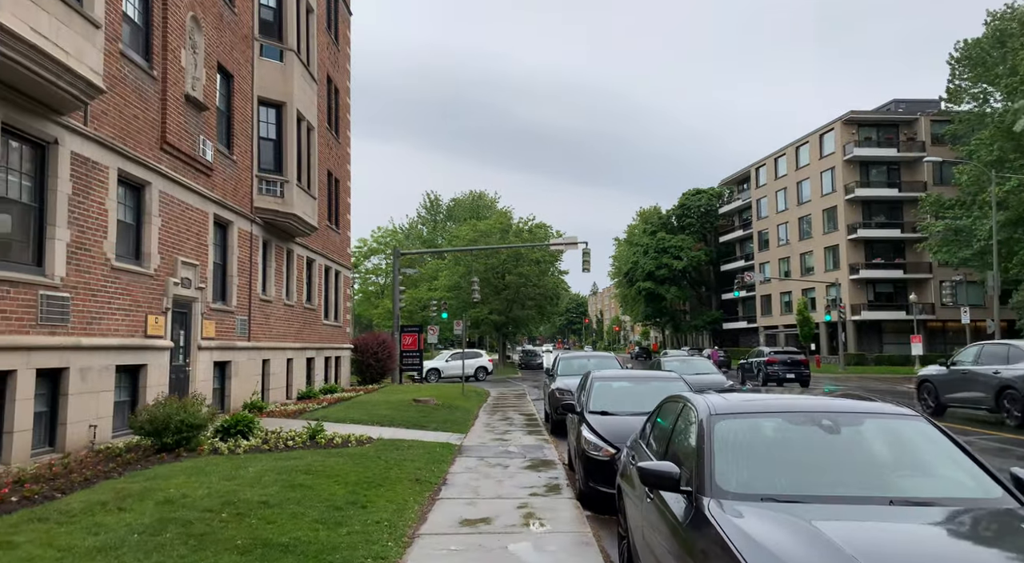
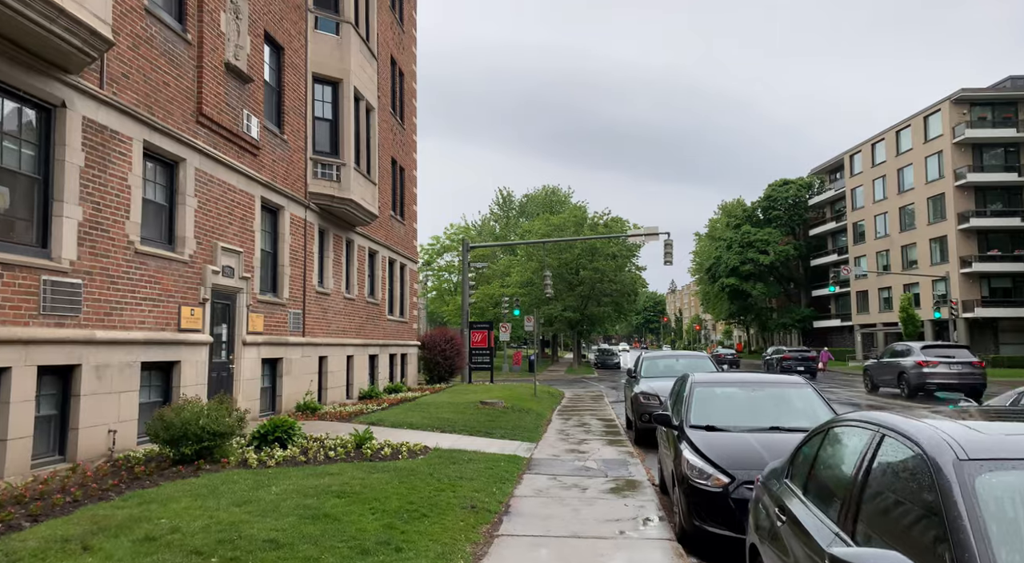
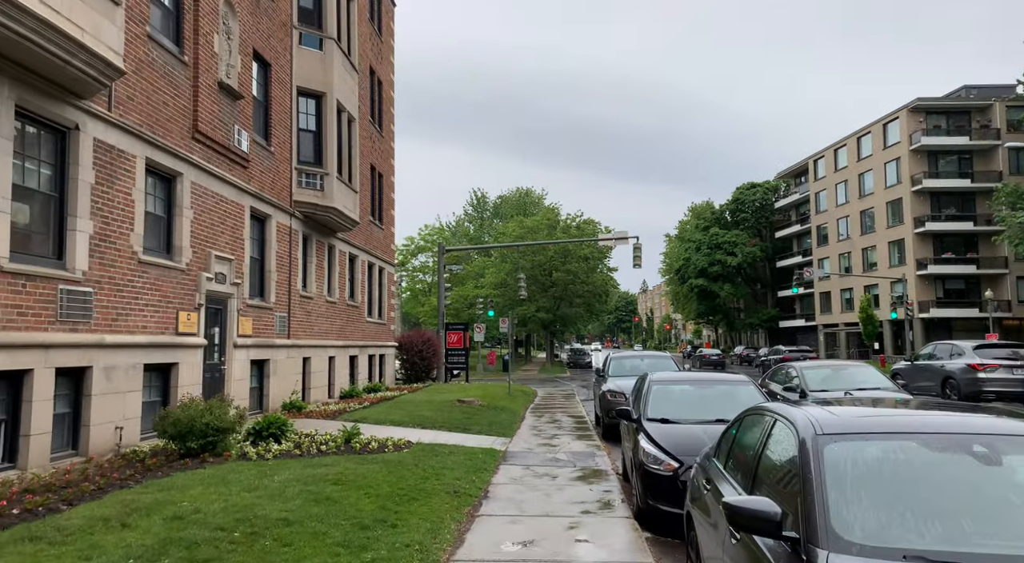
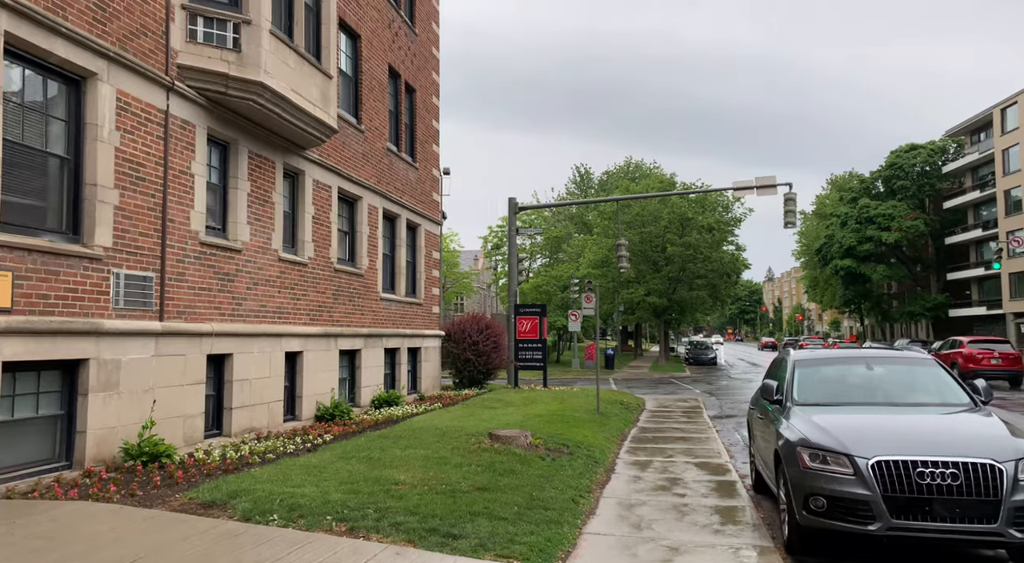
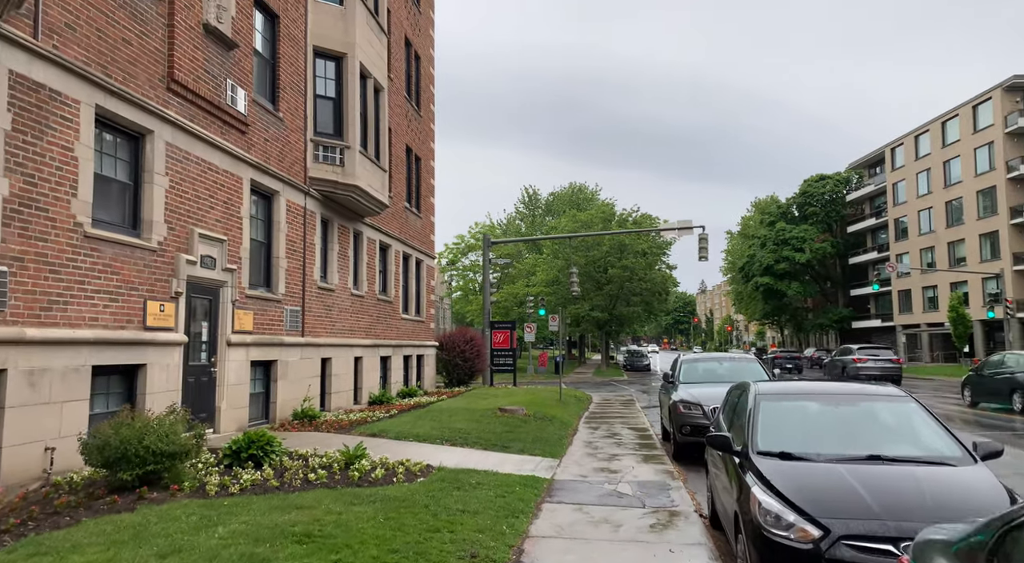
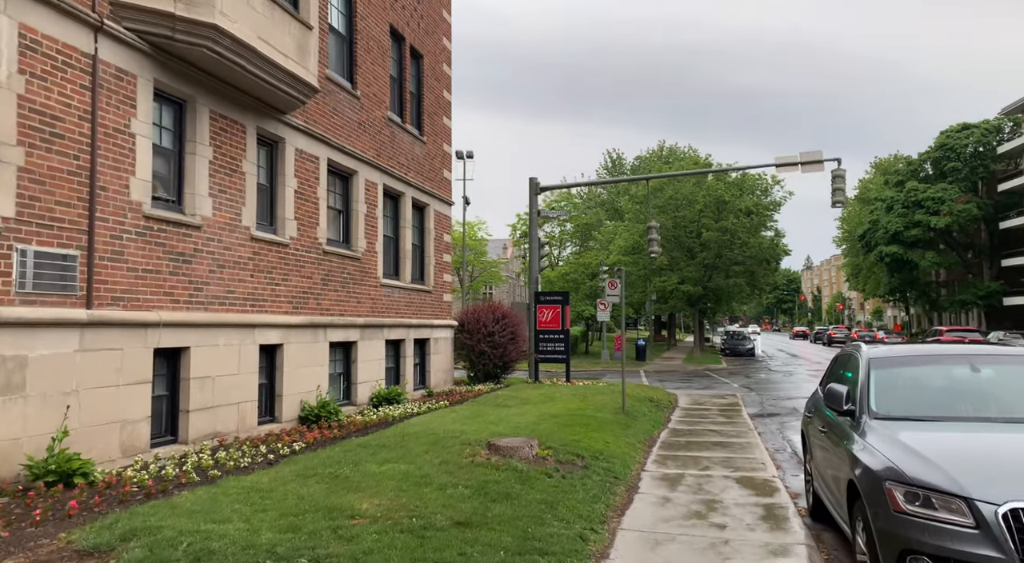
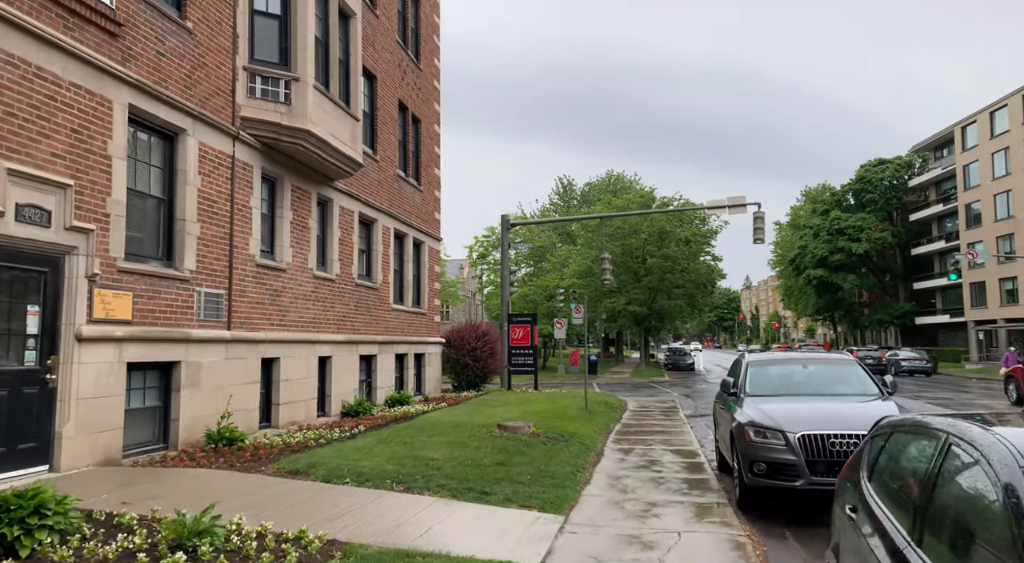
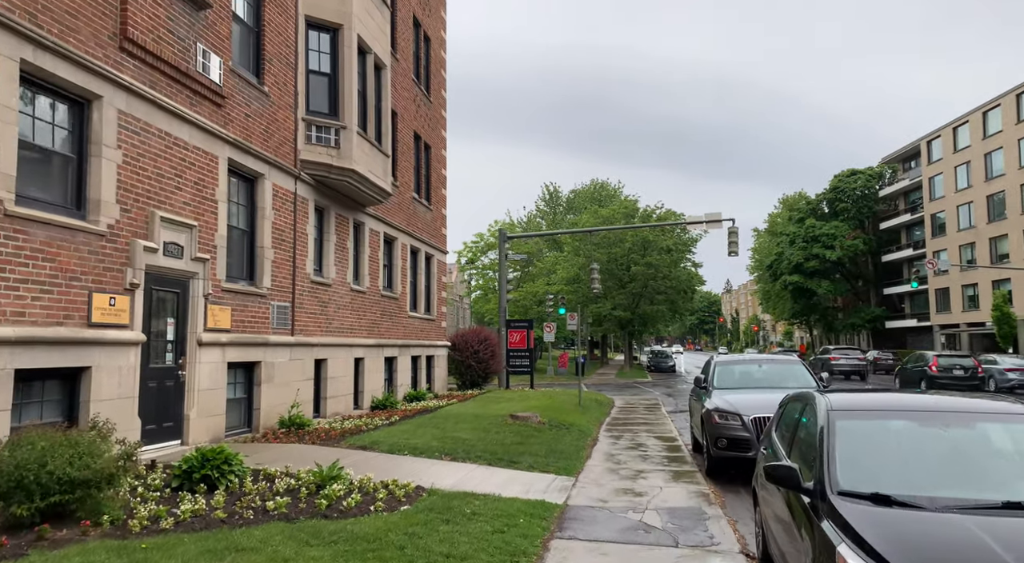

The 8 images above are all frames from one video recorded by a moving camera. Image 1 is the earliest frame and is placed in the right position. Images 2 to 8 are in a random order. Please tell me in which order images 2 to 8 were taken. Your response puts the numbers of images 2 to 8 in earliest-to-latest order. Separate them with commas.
3, 2, 5, 8, 7, 4, 6
